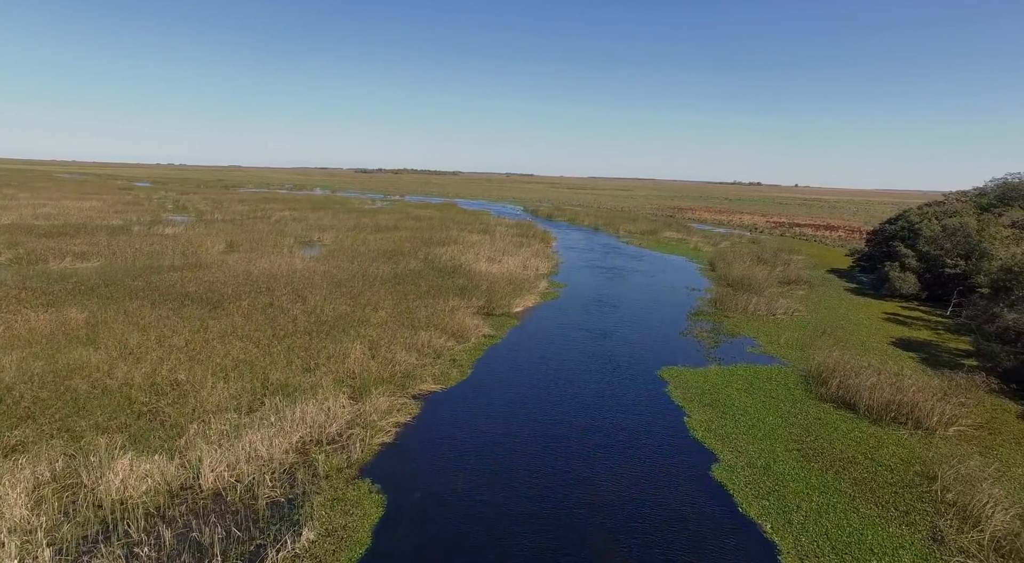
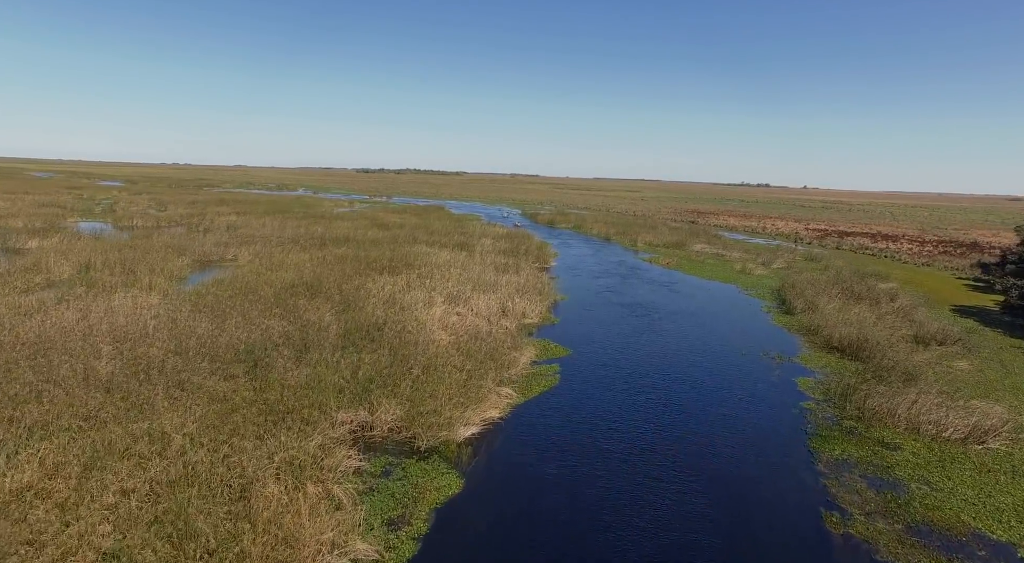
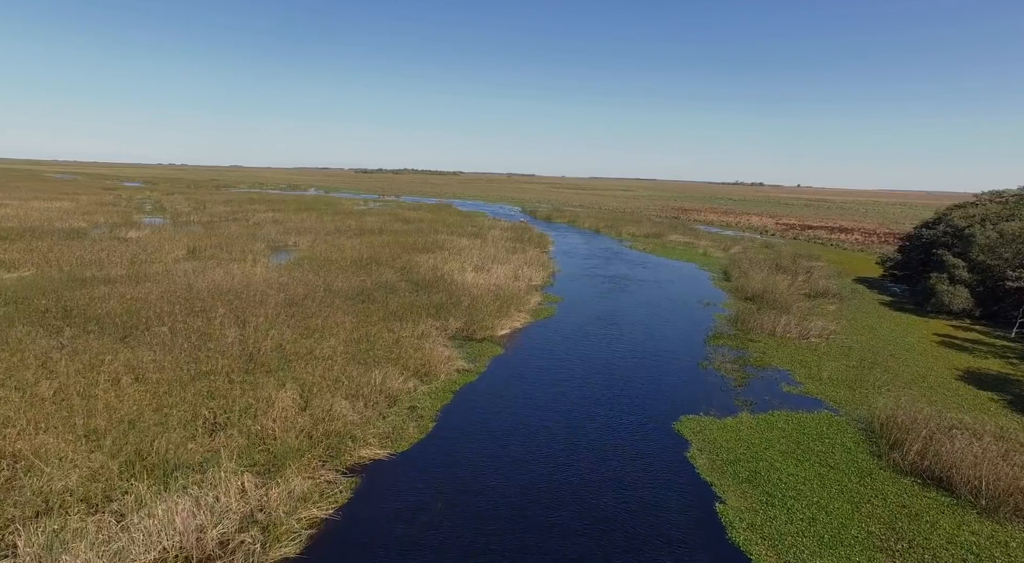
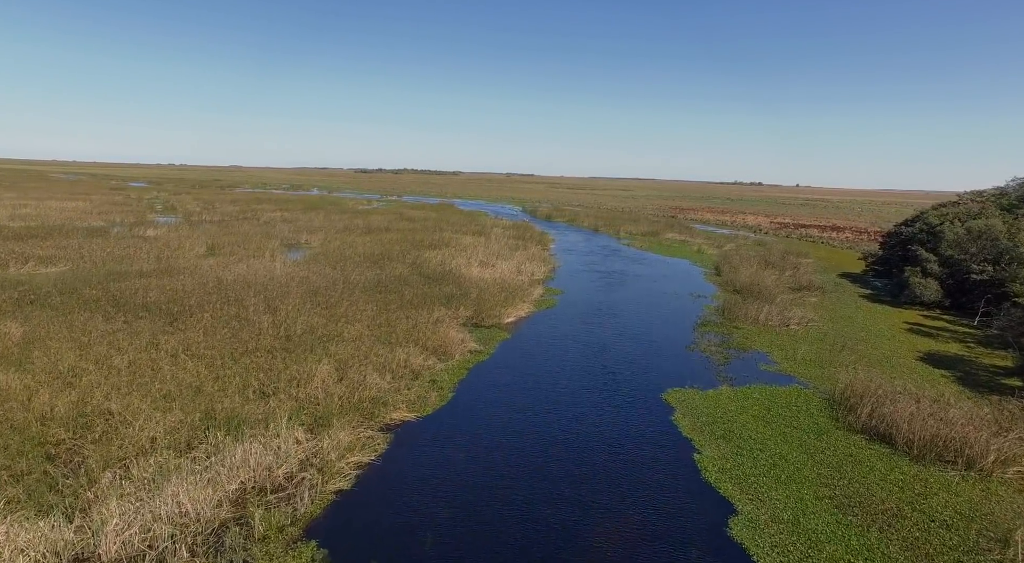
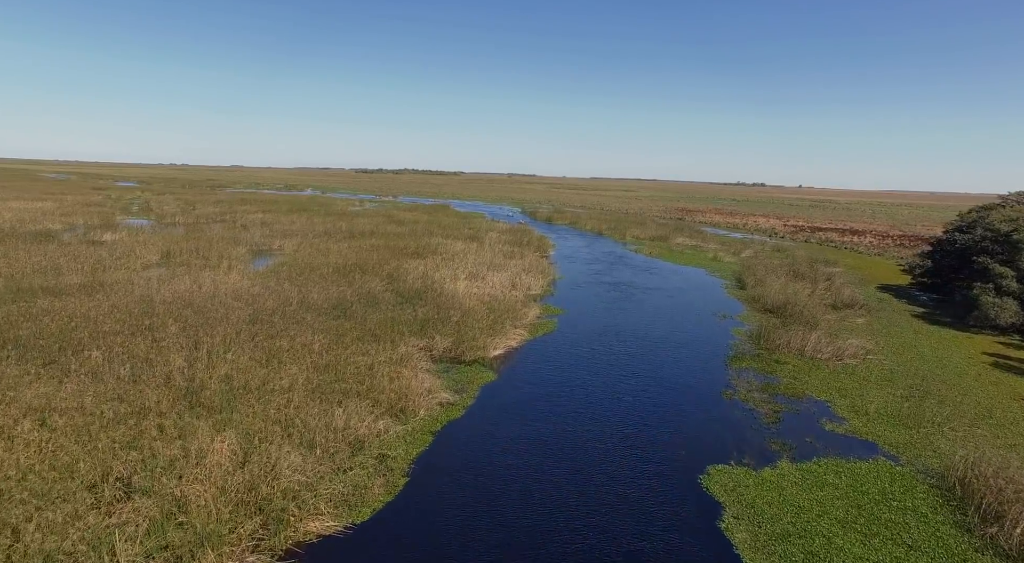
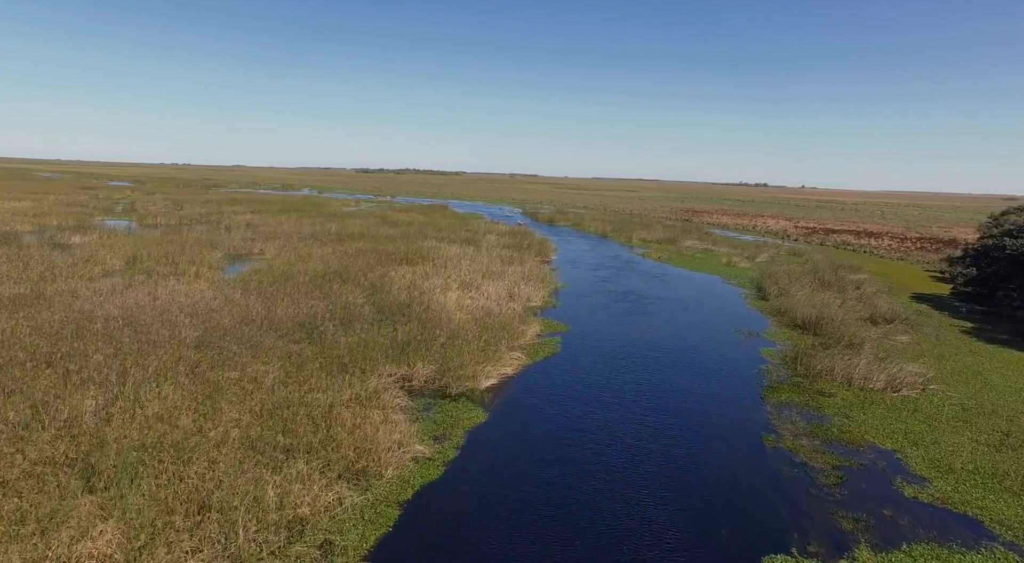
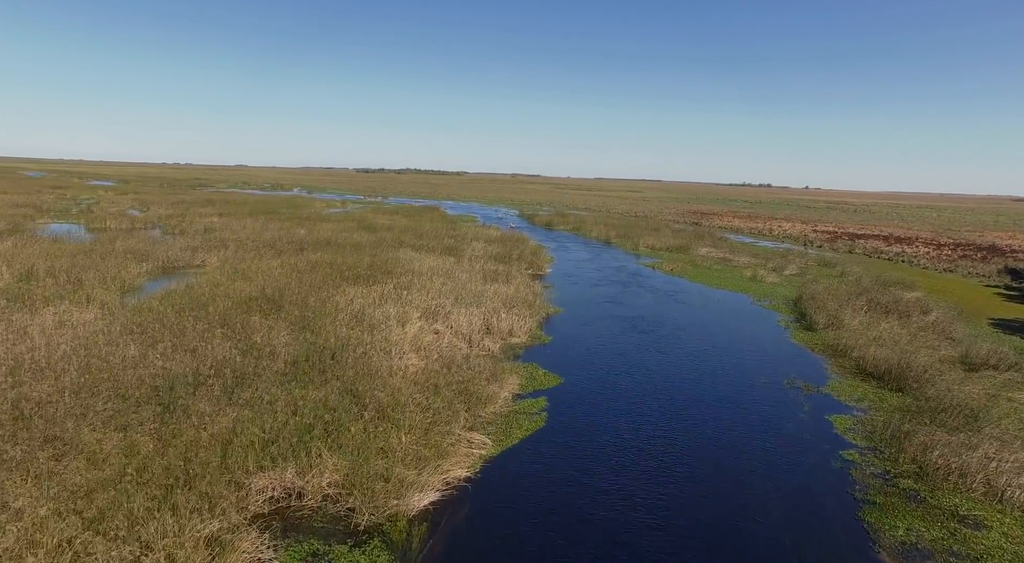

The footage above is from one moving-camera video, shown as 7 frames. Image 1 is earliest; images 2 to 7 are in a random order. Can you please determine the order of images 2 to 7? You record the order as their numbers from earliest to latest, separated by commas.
4, 3, 5, 6, 2, 7
